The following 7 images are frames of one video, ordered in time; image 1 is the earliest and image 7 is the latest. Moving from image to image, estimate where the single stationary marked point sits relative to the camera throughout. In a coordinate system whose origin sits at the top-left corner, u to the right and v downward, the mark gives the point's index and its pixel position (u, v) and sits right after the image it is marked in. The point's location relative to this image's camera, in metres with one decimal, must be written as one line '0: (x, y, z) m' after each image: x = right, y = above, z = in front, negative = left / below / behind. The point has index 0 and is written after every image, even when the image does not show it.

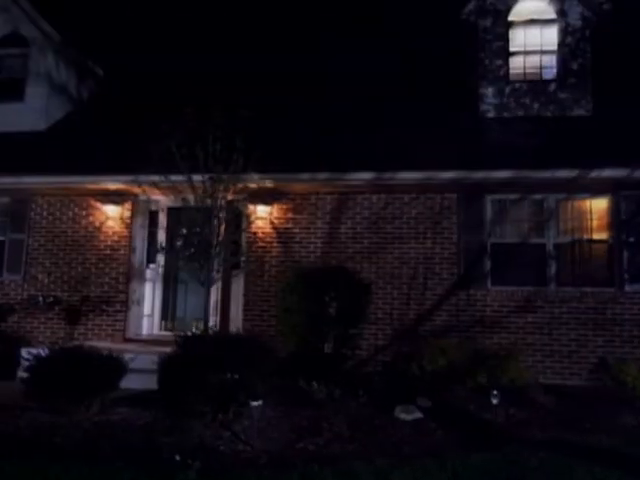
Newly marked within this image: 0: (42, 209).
0: (-4.4, +0.5, +11.7) m
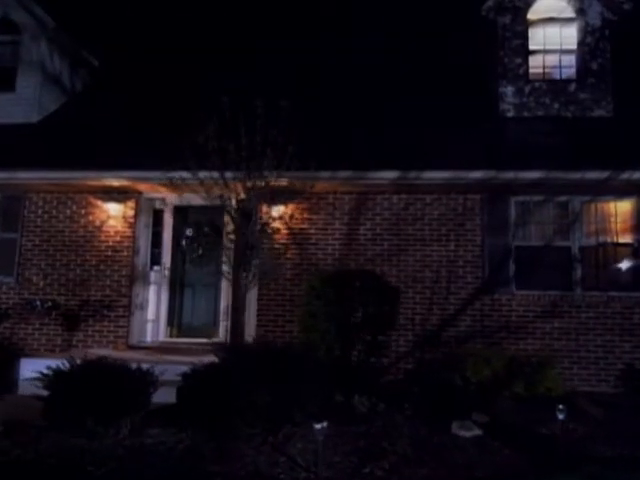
0: (-4.2, +0.5, +10.9) m
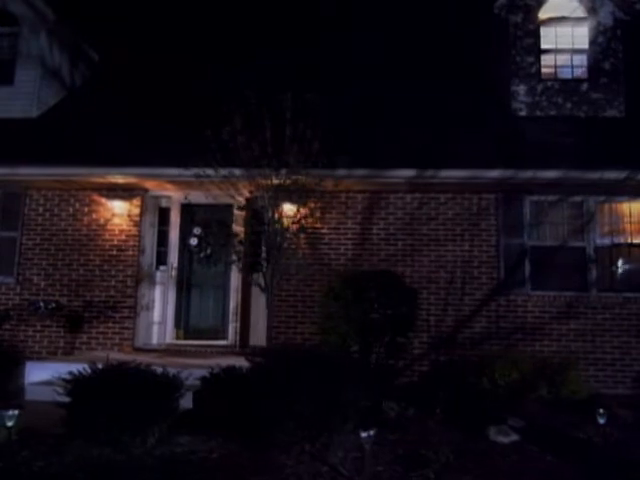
0: (-4.1, +0.5, +10.6) m
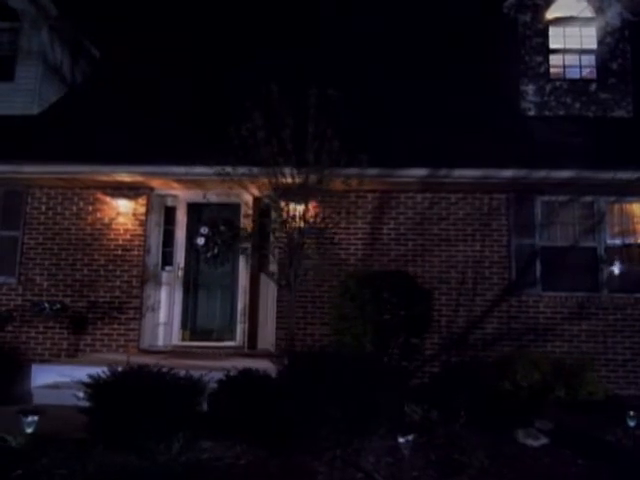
0: (-4.0, +0.6, +10.3) m
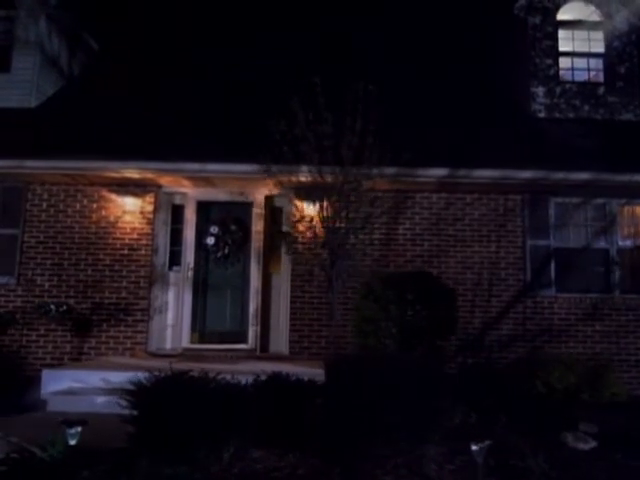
0: (-3.8, +0.6, +9.9) m
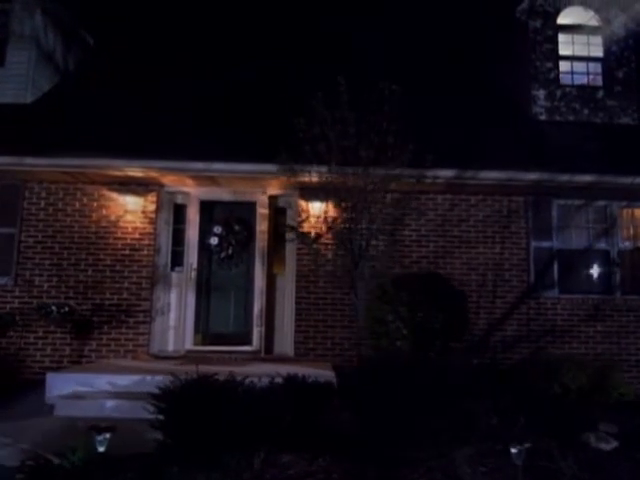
0: (-3.7, +0.6, +9.7) m
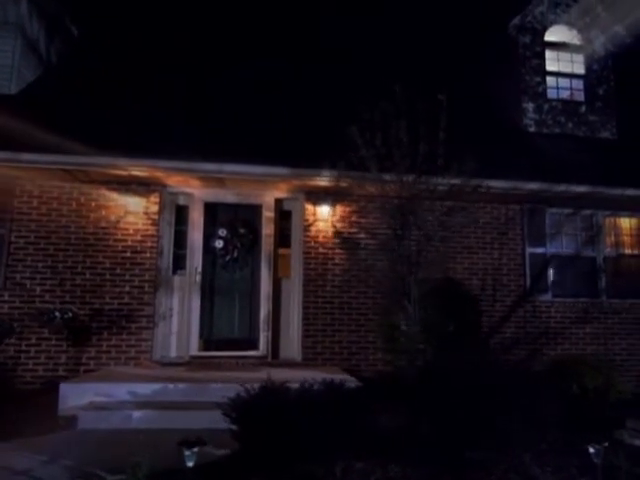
0: (-3.6, +0.6, +9.1) m
